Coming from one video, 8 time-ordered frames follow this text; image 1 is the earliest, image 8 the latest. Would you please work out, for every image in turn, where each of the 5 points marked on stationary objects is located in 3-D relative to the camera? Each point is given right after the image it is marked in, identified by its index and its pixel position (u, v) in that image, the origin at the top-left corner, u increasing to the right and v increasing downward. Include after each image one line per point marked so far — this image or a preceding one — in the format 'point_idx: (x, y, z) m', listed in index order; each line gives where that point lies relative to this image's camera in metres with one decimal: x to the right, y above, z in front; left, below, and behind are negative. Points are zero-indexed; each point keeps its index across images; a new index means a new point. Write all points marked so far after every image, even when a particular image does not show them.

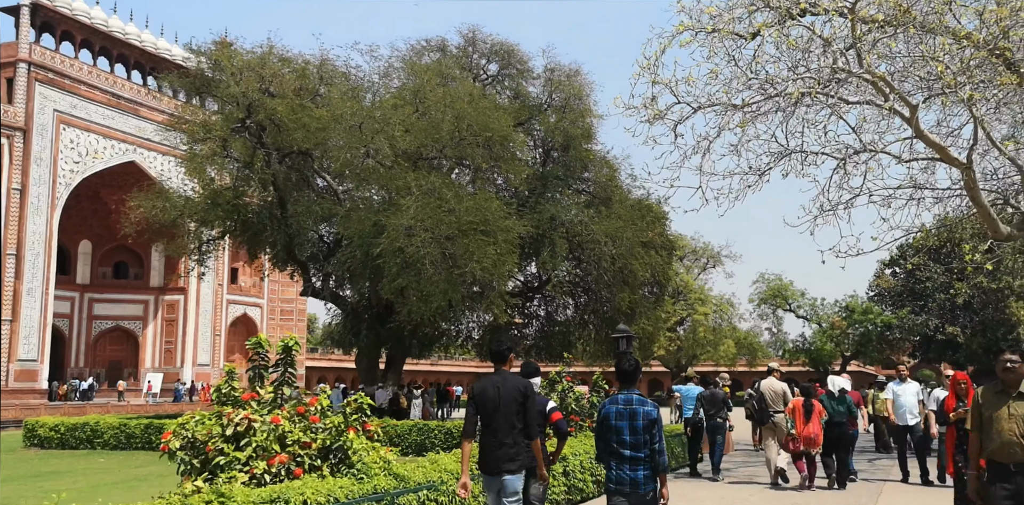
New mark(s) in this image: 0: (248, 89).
0: (-5.7, +3.5, +19.7) m
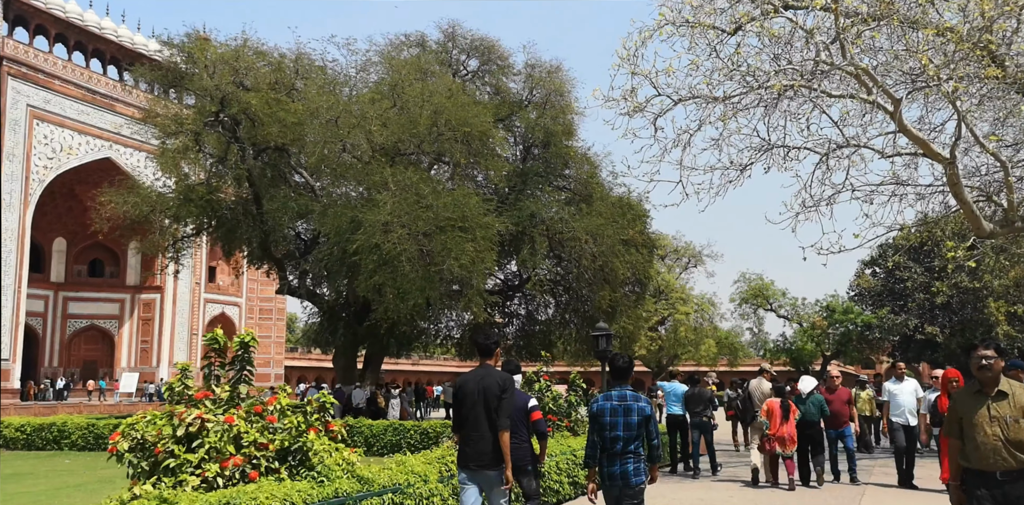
0: (-6.1, +3.6, +19.3) m
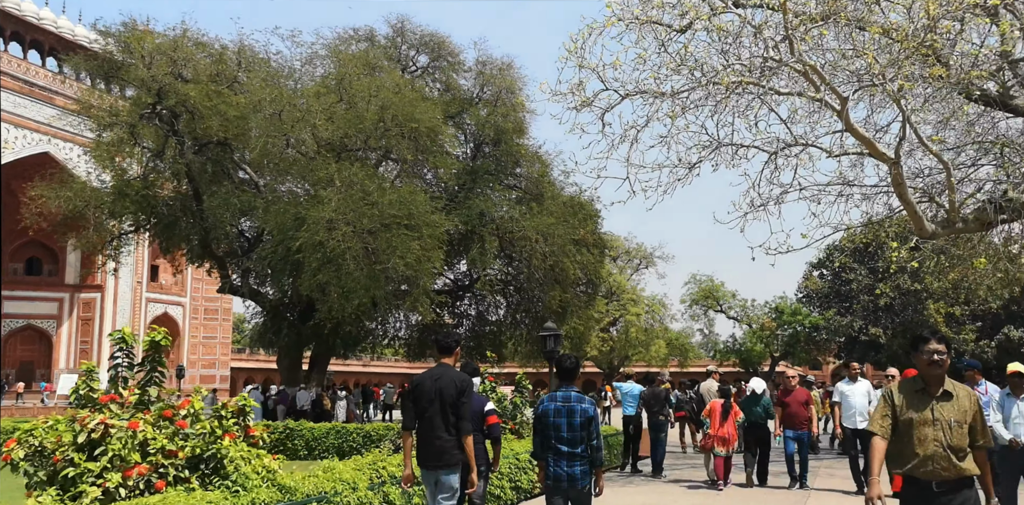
0: (-7.2, +3.7, +18.6) m
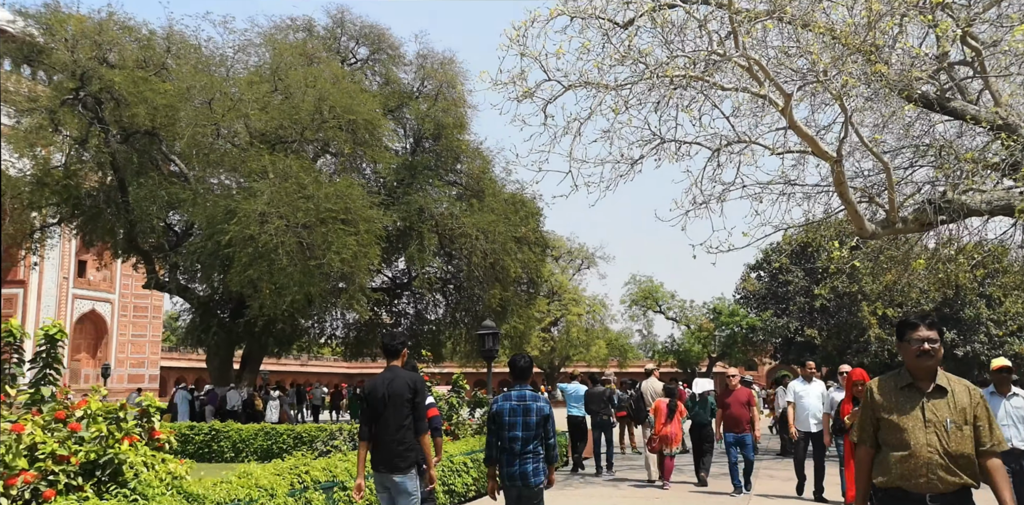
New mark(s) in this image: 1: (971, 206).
0: (-8.3, +3.8, +17.8) m
1: (+6.6, +0.7, +13.1) m
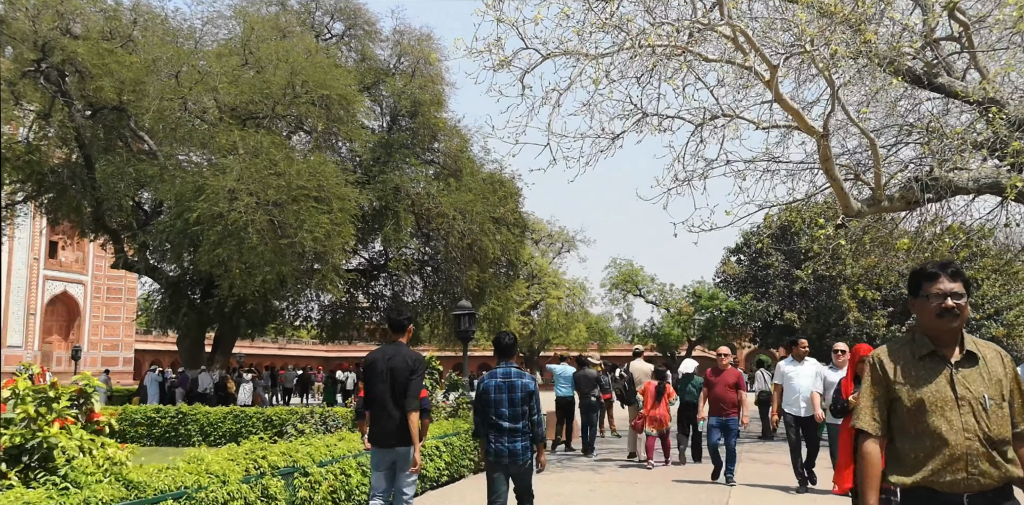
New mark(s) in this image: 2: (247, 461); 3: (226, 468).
0: (-8.7, +4.2, +17.1) m
1: (+6.2, +1.0, +12.8) m
2: (-1.7, -1.3, +5.9) m
3: (-1.7, -1.3, +5.6) m
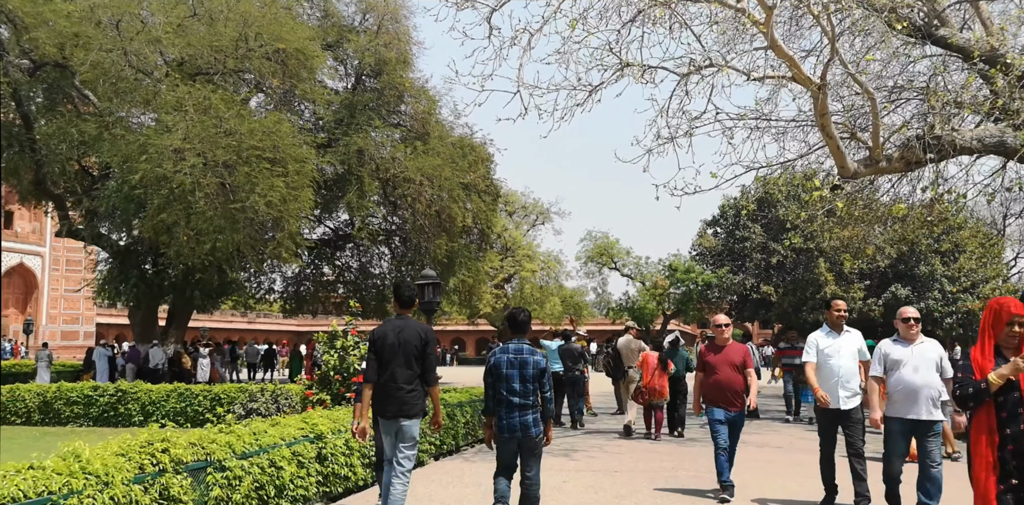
0: (-9.3, +4.8, +15.7) m
1: (+5.8, +1.4, +11.9) m
2: (-1.9, -1.1, +4.8) m
3: (-2.0, -1.0, +4.5) m
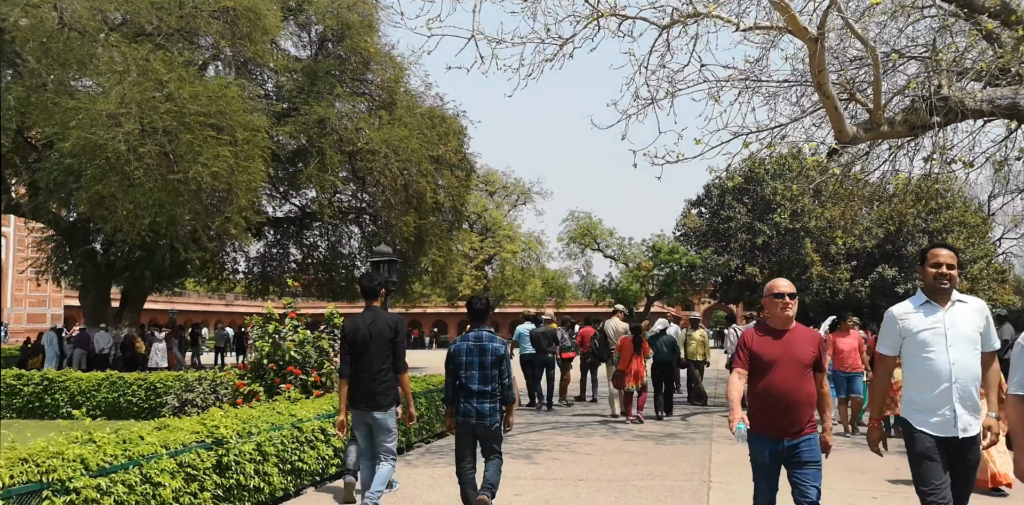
0: (-9.8, +5.2, +14.3) m
1: (+5.4, +1.7, +10.8) m
2: (-2.2, -0.9, +3.6) m
3: (-2.3, -0.9, +3.3) m
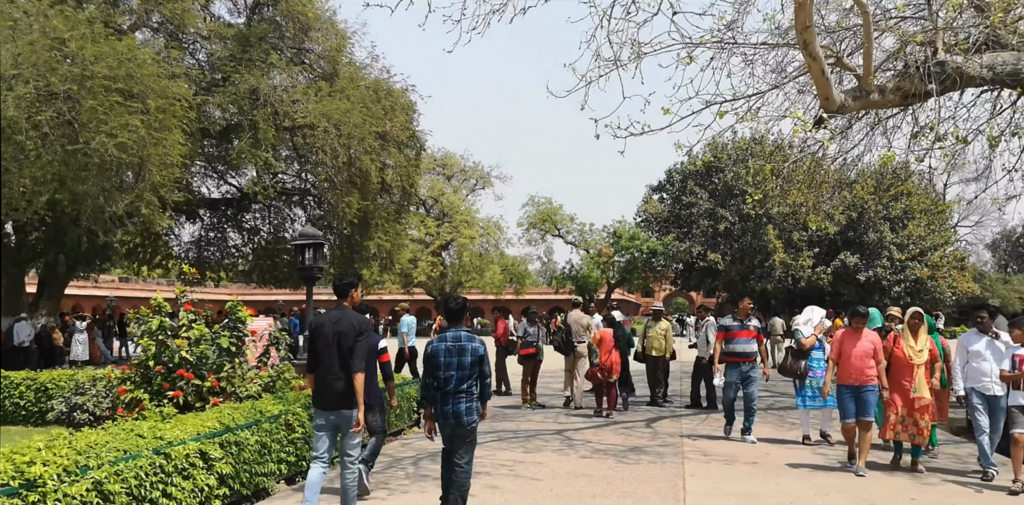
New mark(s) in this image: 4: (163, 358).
0: (-10.5, +5.4, +12.4) m
1: (+4.8, +1.9, +9.6) m
2: (-2.5, -0.8, +2.2) m
3: (-2.6, -0.8, +1.9) m
4: (-2.8, -0.8, +7.4) m
